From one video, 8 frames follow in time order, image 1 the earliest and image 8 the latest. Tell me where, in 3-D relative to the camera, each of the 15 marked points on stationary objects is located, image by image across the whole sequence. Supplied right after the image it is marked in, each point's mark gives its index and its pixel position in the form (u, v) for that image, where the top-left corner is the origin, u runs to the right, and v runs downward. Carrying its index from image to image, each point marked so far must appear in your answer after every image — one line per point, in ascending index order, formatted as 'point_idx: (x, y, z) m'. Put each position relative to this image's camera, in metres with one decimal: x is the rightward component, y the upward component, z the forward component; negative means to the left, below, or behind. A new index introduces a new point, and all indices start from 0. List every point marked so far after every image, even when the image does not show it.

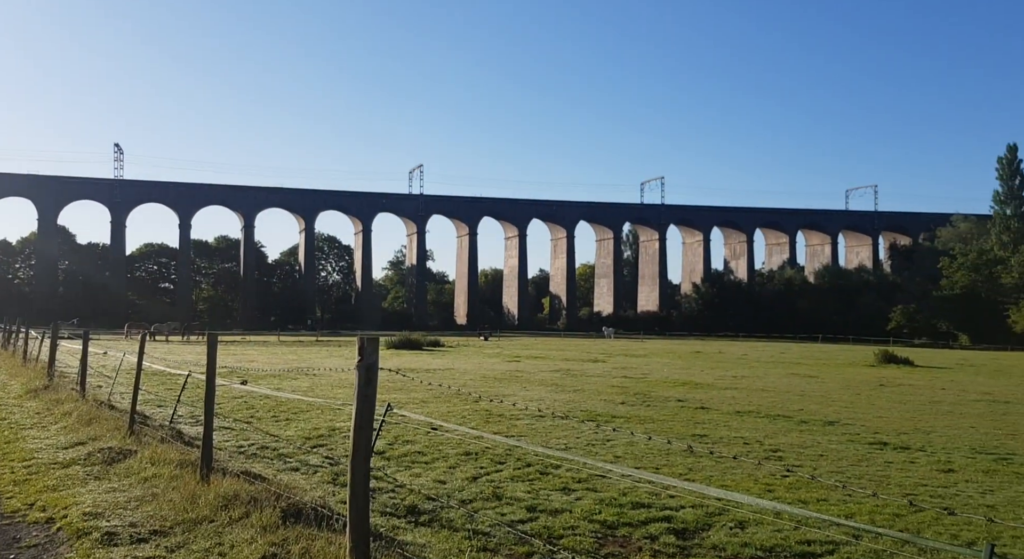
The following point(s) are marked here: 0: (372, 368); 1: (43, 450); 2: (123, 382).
0: (-0.8, -0.5, +4.1) m
1: (-5.0, -1.8, +8.0) m
2: (-9.1, -2.4, +17.6) m
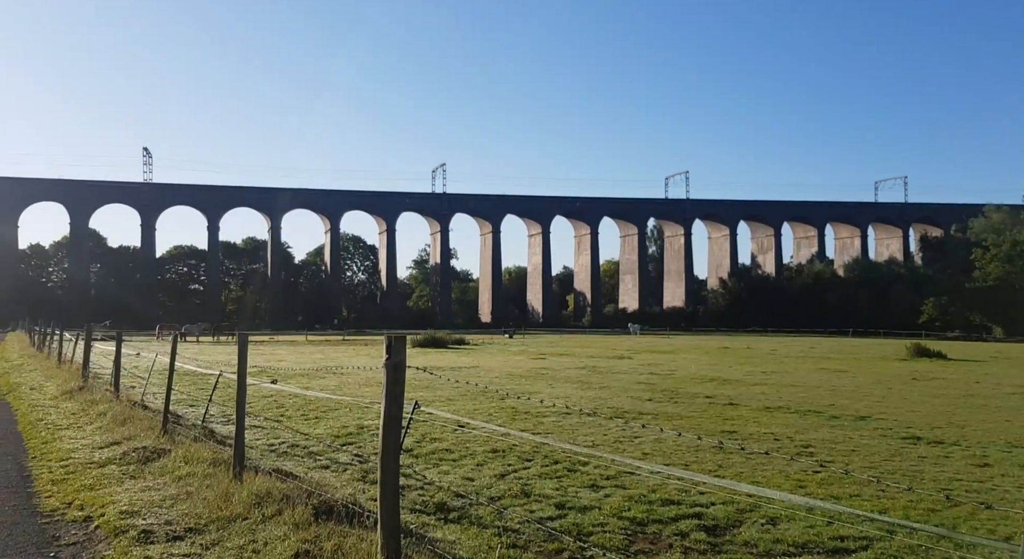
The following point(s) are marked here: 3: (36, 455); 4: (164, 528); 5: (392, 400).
0: (-0.6, -0.5, +4.2) m
1: (-4.7, -1.9, +8.2) m
2: (-8.4, -2.4, +17.9) m
3: (-5.2, -1.9, +8.2) m
4: (-2.4, -1.7, +5.2) m
5: (-0.7, -0.7, +4.2) m
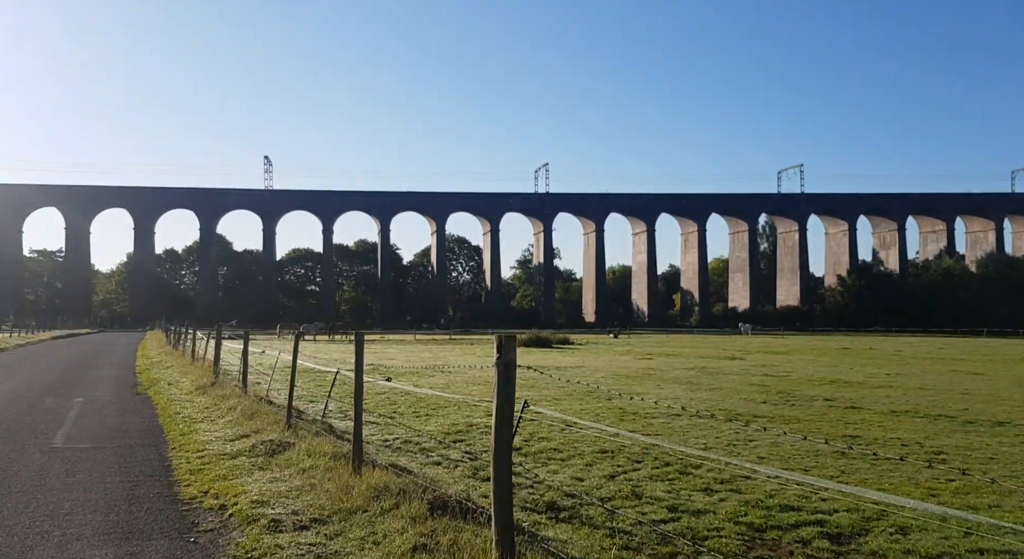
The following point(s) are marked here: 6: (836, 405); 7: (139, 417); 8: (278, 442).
0: (0.0, -0.5, +4.2) m
1: (-3.5, -1.9, +8.8) m
2: (-5.8, -2.5, +18.9) m
3: (-3.9, -1.9, +8.8) m
4: (-1.6, -1.7, +5.4) m
5: (0.0, -0.7, +4.2) m
6: (+6.3, -2.5, +14.7) m
7: (-5.6, -2.1, +11.2) m
8: (-2.6, -1.8, +8.3) m
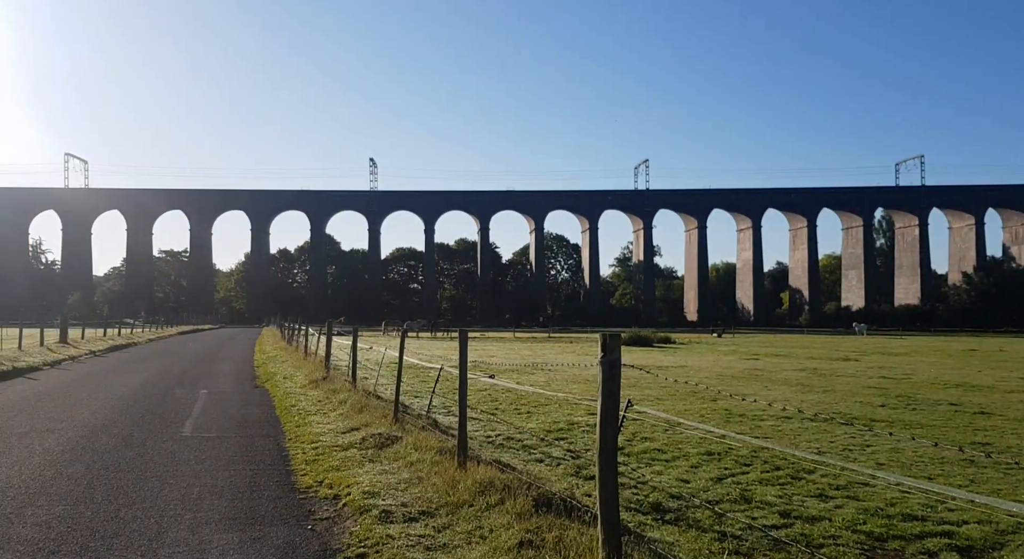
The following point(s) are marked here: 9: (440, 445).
0: (+0.6, -0.5, +4.2) m
1: (-2.3, -1.9, +9.2) m
2: (-3.3, -2.4, +19.5) m
3: (-2.7, -1.9, +9.2) m
4: (-0.8, -1.7, +5.6) m
5: (+0.5, -0.7, +4.2) m
6: (+8.2, -2.4, +13.8) m
7: (-4.0, -2.0, +11.9) m
8: (-1.4, -1.8, +8.6) m
9: (-0.7, -1.7, +7.7) m
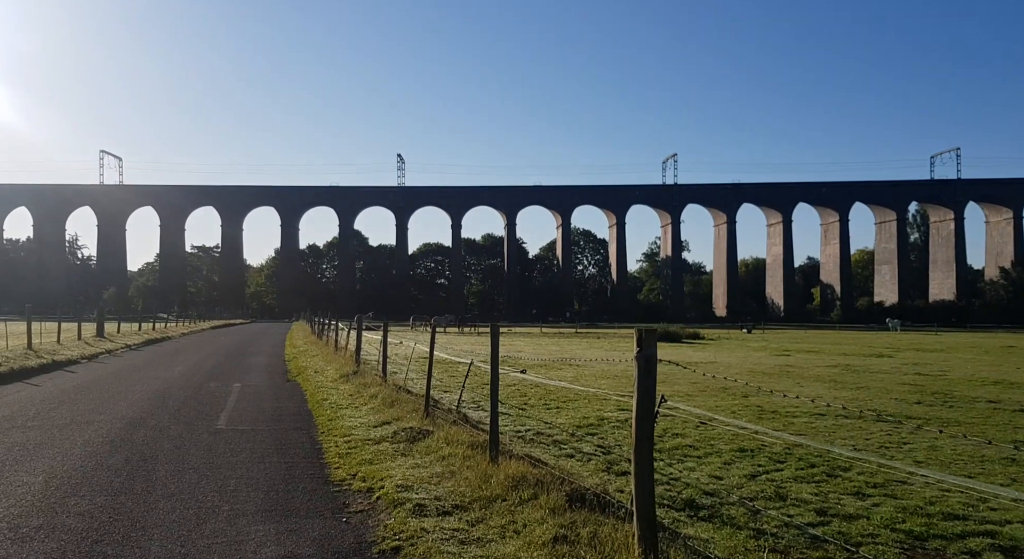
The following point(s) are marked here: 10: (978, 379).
0: (+0.8, -0.4, +4.2) m
1: (-1.9, -1.8, +9.2) m
2: (-2.5, -2.3, +19.6) m
3: (-2.3, -1.9, +9.3) m
4: (-0.6, -1.7, +5.6) m
5: (+0.7, -0.6, +4.2) m
6: (+8.8, -2.3, +13.5) m
7: (-3.5, -2.0, +12.0) m
8: (-1.1, -1.7, +8.6) m
9: (-0.4, -1.7, +7.8) m
10: (+12.1, -2.6, +19.5) m
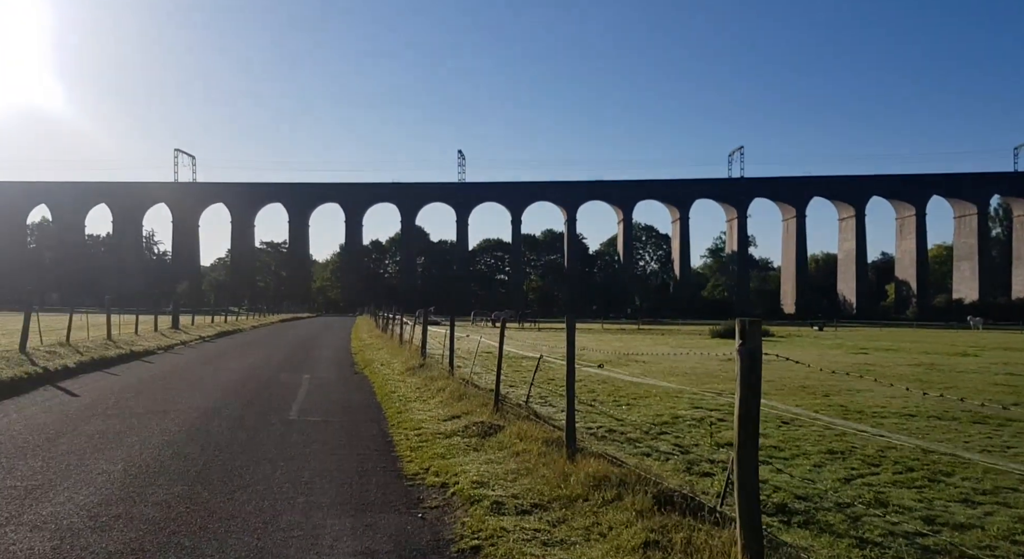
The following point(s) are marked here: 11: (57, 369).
0: (+1.2, -0.4, +3.8) m
1: (-1.0, -1.7, +9.1) m
2: (-0.8, -2.1, +19.5) m
3: (-1.4, -1.8, +9.2) m
4: (0.0, -1.6, +5.4) m
5: (+1.2, -0.6, +3.8) m
6: (+9.9, -2.2, +12.5) m
7: (-2.4, -1.8, +12.0) m
8: (-0.3, -1.6, +8.4) m
9: (+0.3, -1.6, +7.5) m
10: (+13.8, -2.5, +18.2) m
11: (-8.1, -1.6, +13.4) m
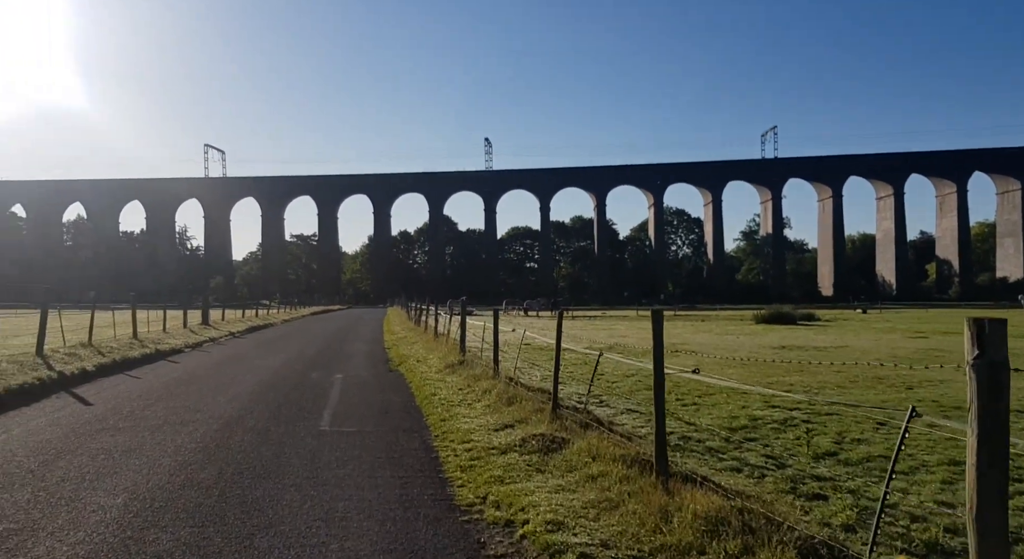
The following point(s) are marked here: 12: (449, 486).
0: (+1.7, -0.3, +2.6) m
1: (-0.4, -1.6, +7.9) m
2: (+0.2, -1.9, +18.3) m
3: (-0.8, -1.7, +8.1) m
4: (+0.5, -1.5, +4.2) m
5: (+1.6, -0.5, +2.6) m
6: (+10.7, -1.8, +10.9) m
7: (-1.7, -1.7, +10.9) m
8: (+0.4, -1.5, +7.2) m
9: (+0.9, -1.4, +6.3) m
10: (+14.8, -1.9, +16.5) m
11: (-7.3, -1.6, +12.5) m
12: (-0.5, -1.7, +6.0) m
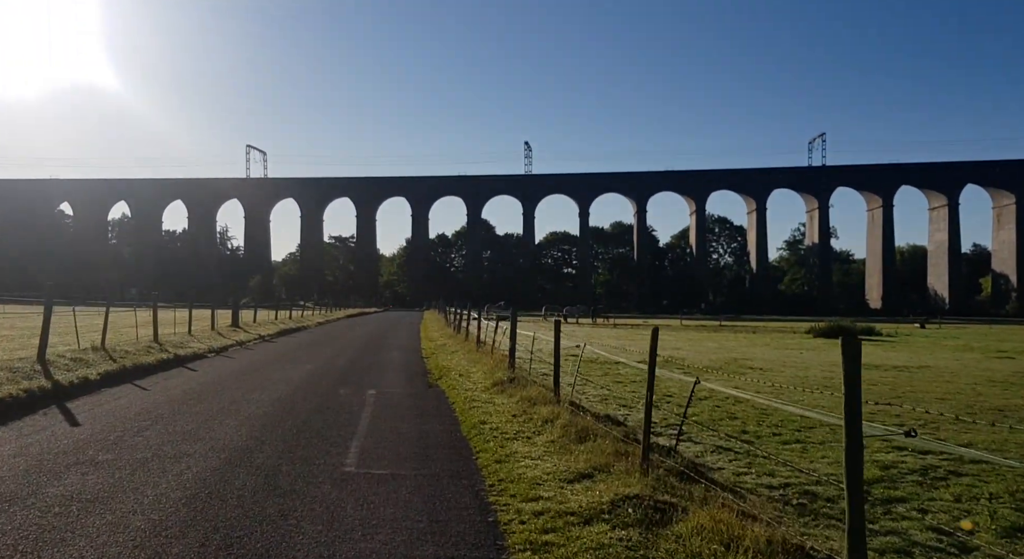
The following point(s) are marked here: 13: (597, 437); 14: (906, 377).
0: (+2.1, -0.4, +0.6) m
1: (+0.3, -1.6, +6.1) m
2: (+1.3, -2.0, +16.5) m
3: (-0.1, -1.7, +6.3) m
4: (+1.0, -1.6, +2.4) m
5: (+2.0, -0.5, +0.7) m
6: (+11.5, -2.1, +8.6) m
7: (-0.9, -1.8, +9.1) m
8: (+1.0, -1.6, +5.4) m
9: (+1.5, -1.5, +4.4) m
10: (+15.8, -2.3, +13.9) m
11: (-6.4, -1.5, +11.0) m
12: (0.0, -1.7, +4.2) m
13: (+0.8, -1.6, +7.6) m
14: (+10.2, -2.2, +18.2) m
